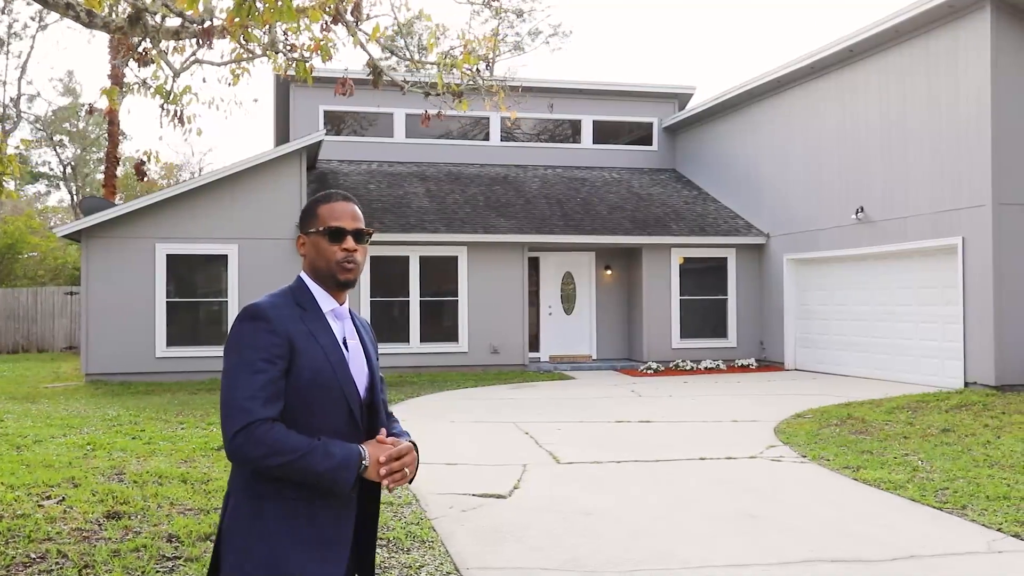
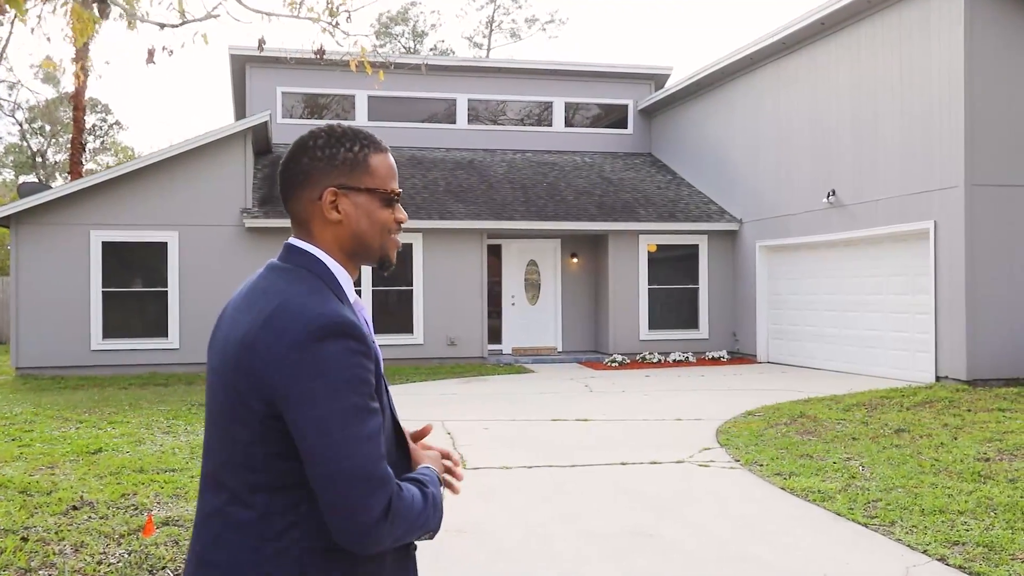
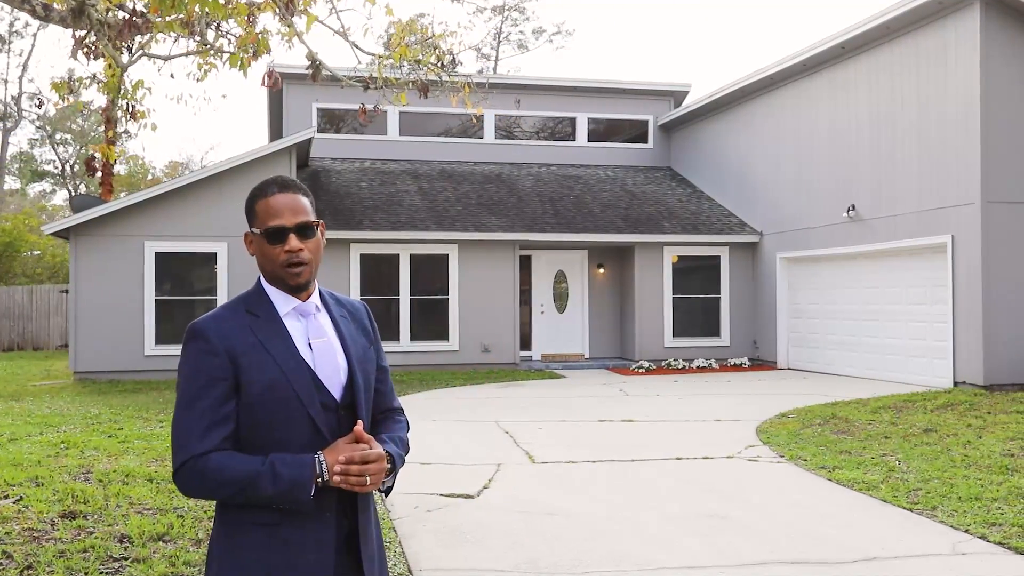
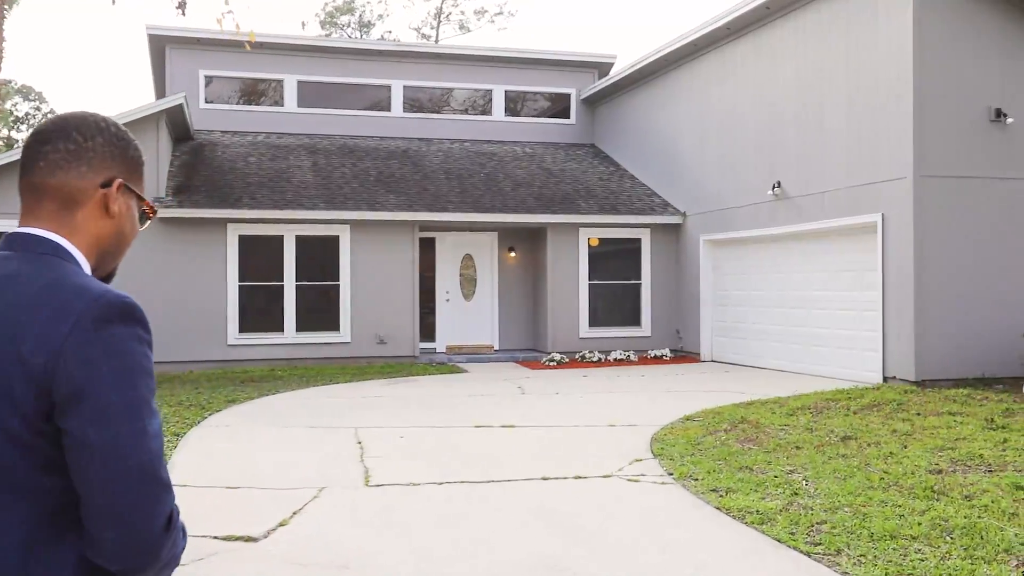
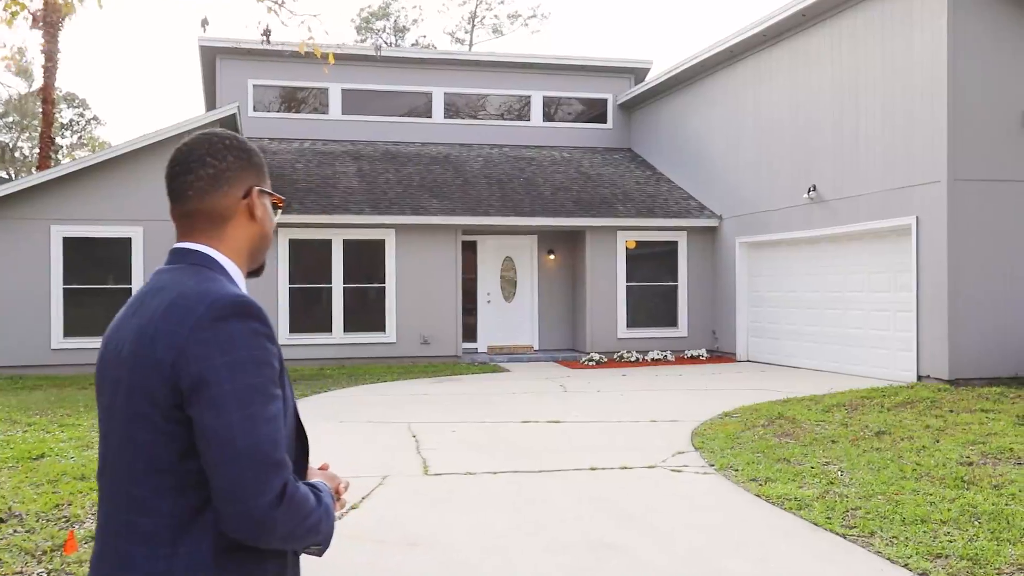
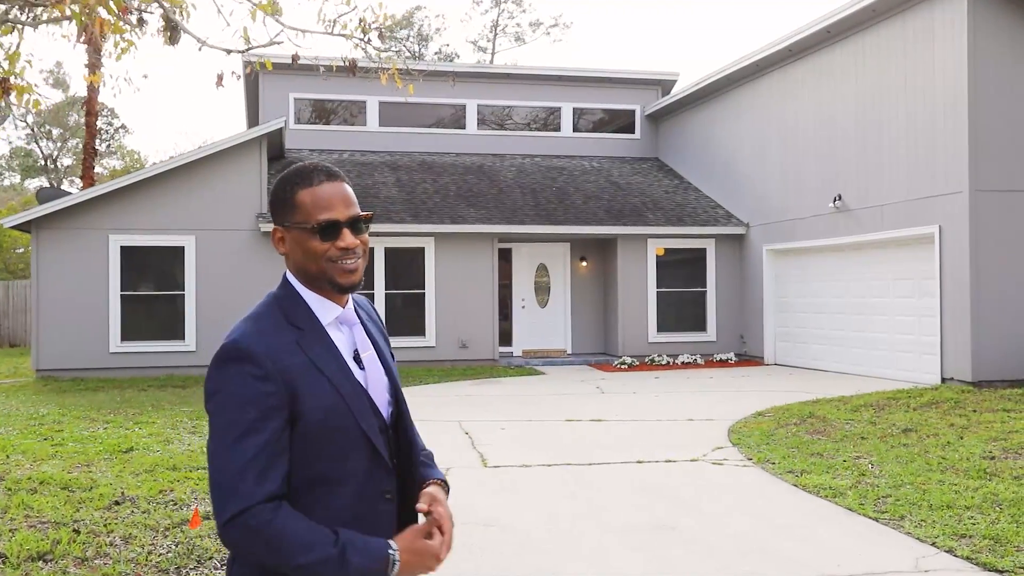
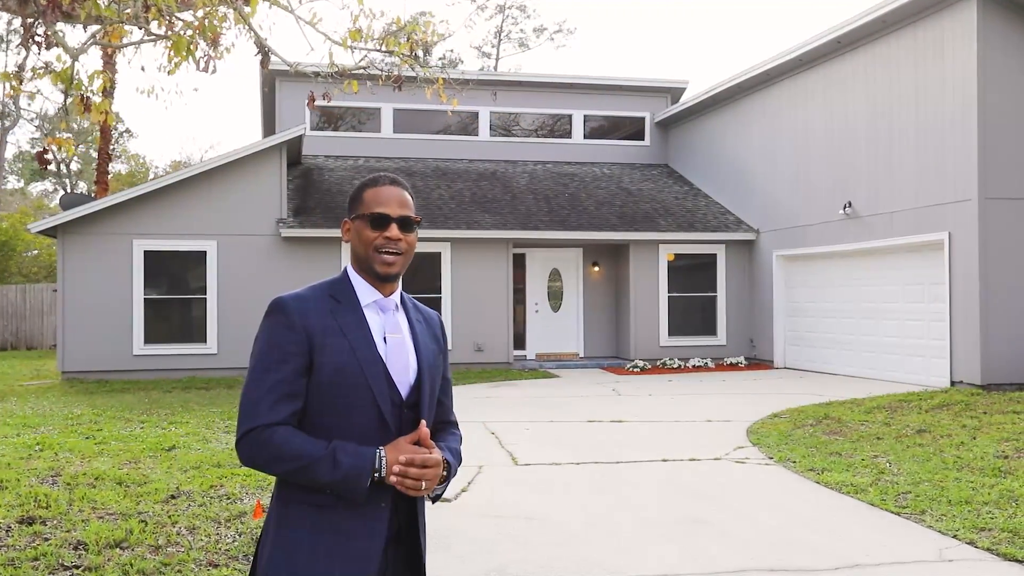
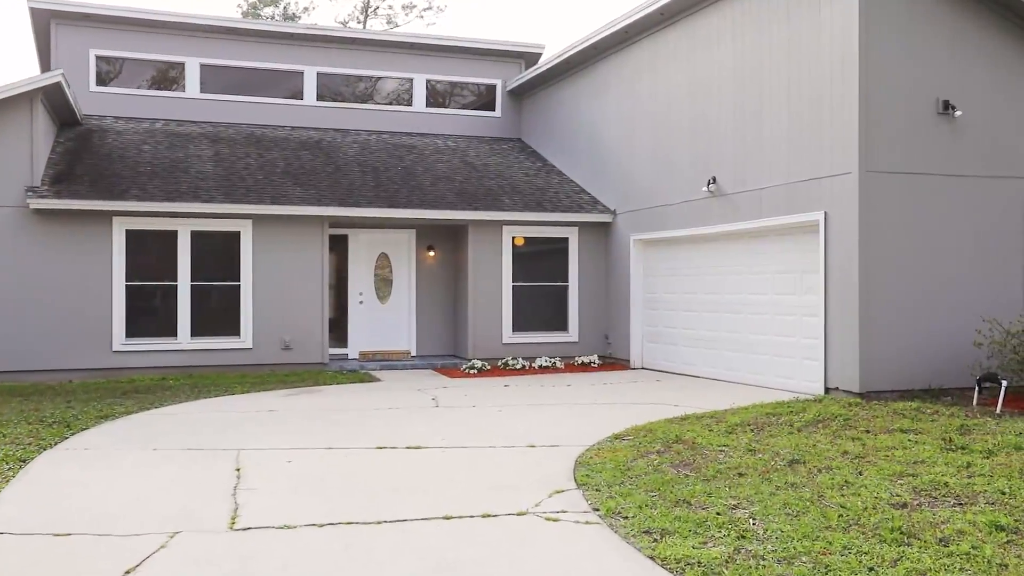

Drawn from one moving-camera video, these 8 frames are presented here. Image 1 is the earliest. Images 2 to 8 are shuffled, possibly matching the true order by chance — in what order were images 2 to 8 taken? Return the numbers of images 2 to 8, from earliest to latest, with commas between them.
3, 7, 6, 2, 5, 4, 8
